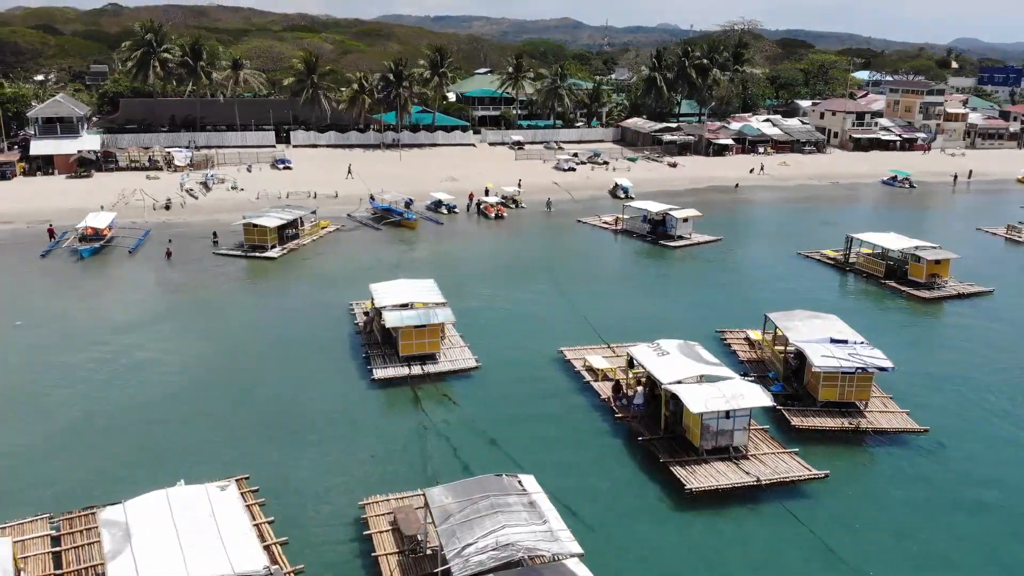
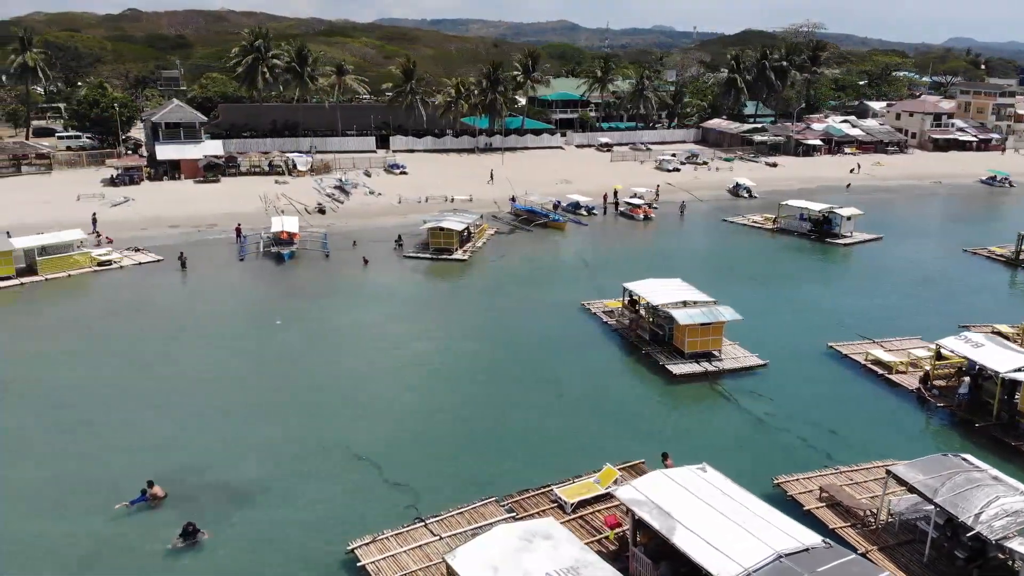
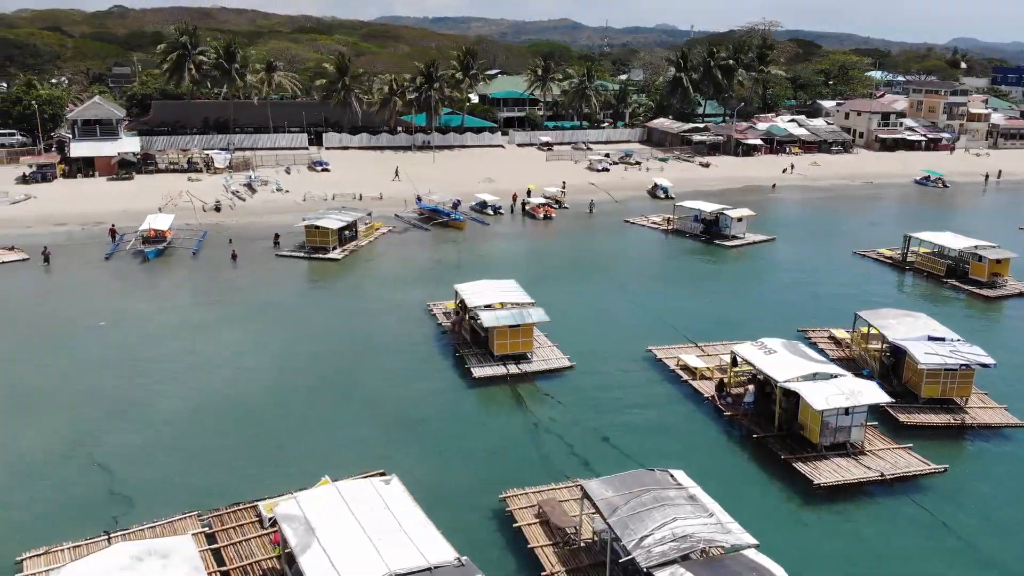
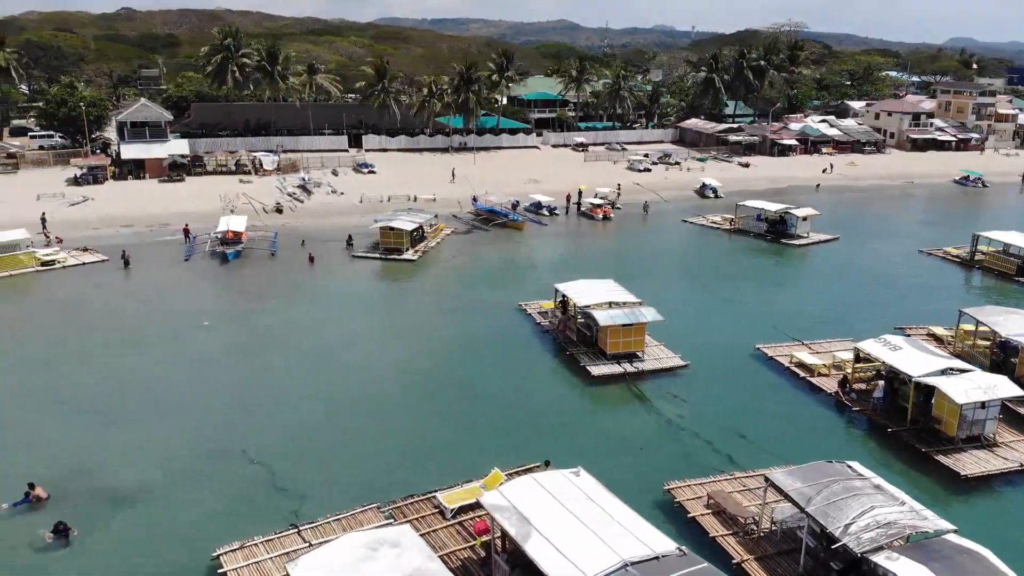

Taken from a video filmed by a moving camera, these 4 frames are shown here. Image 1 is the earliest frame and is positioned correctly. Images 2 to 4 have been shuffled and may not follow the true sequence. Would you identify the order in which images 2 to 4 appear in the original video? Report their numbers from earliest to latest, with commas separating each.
3, 4, 2
